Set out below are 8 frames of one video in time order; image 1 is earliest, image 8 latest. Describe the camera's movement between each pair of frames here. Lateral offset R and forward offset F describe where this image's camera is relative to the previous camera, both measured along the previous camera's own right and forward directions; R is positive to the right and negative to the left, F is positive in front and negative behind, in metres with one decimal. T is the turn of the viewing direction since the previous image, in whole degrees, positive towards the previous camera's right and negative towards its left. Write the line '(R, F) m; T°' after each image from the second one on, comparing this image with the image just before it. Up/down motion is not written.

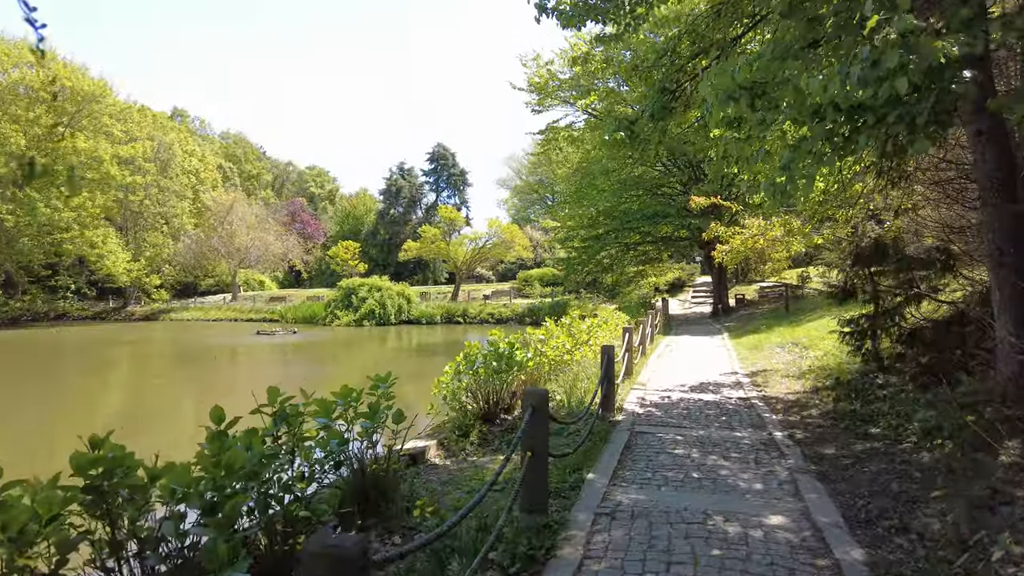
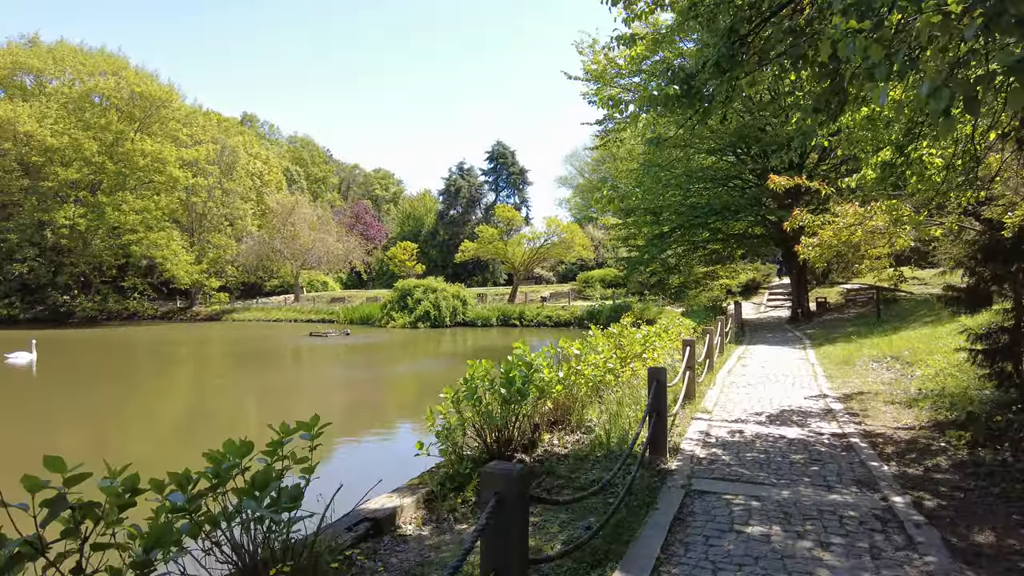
(+0.2, +1.0) m; -6°
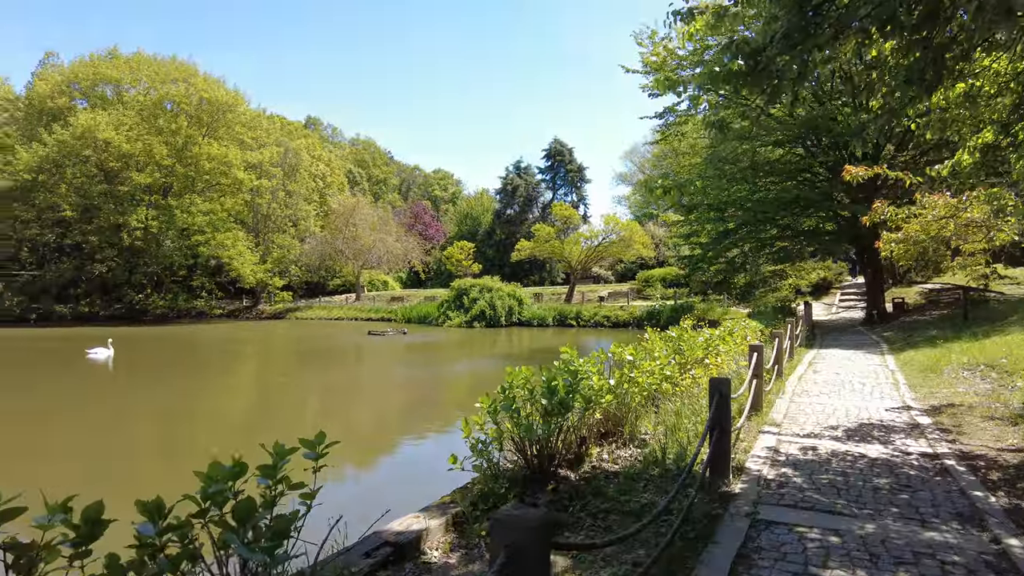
(+0.1, +0.3) m; -5°
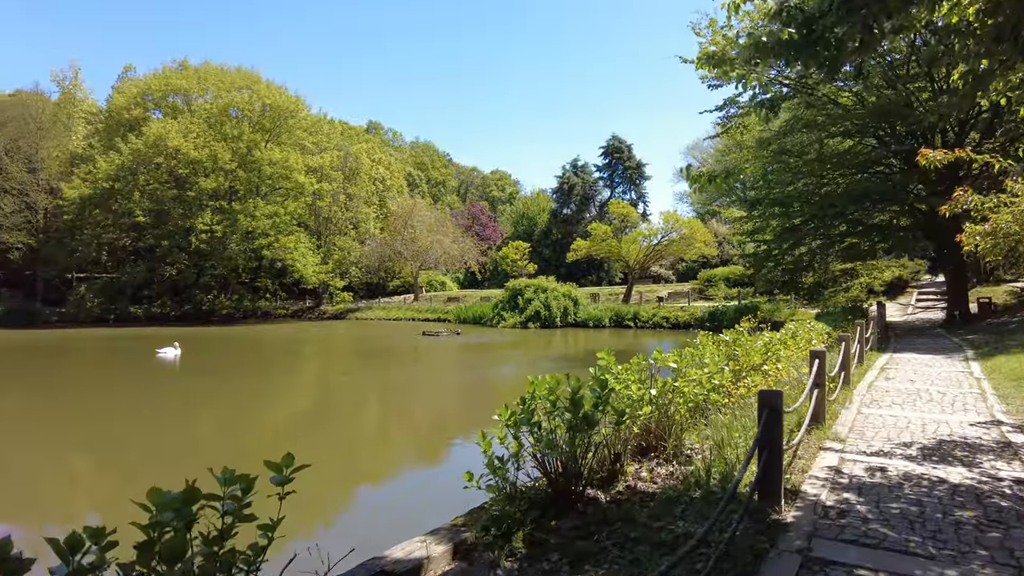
(+0.2, +0.3) m; -5°
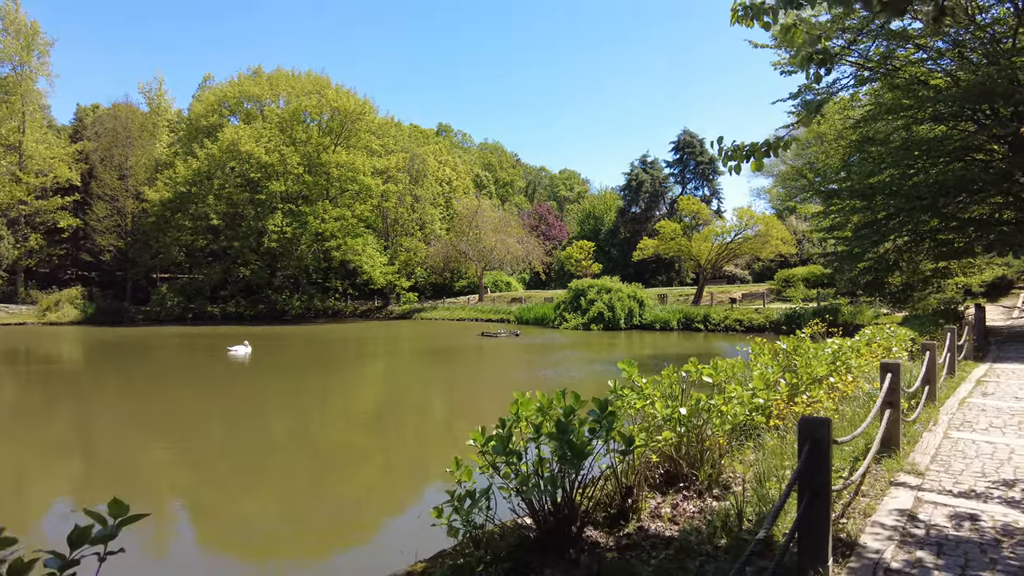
(+0.3, +0.5) m; -6°
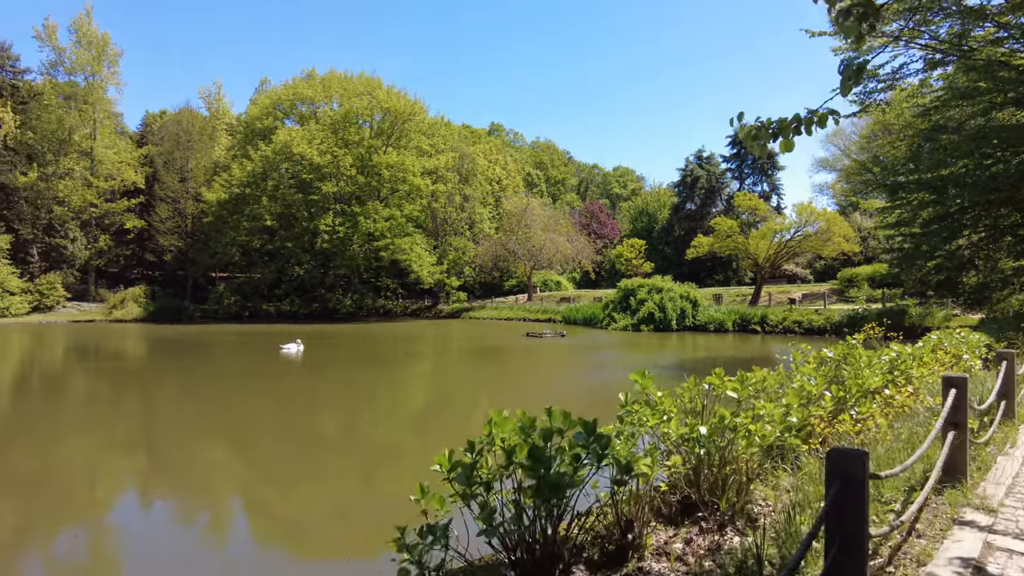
(+0.2, +0.3) m; -5°
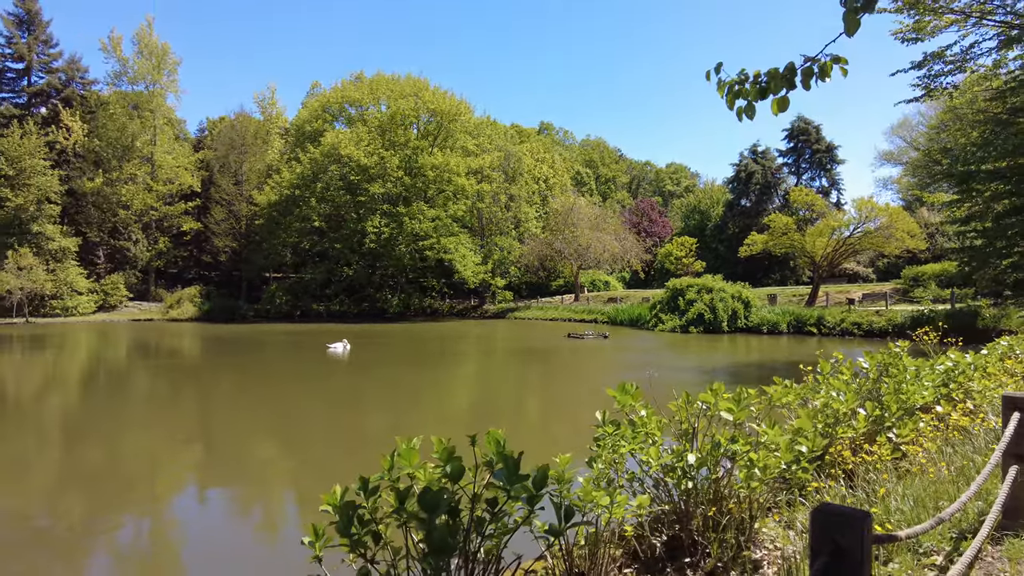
(+0.3, +0.4) m; -5°
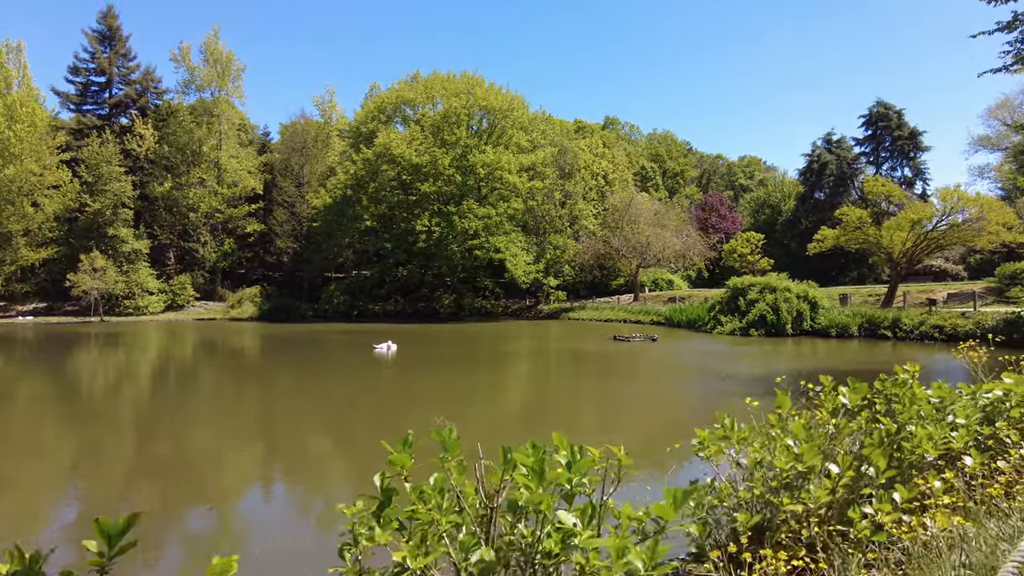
(+0.8, +0.8) m; -7°
